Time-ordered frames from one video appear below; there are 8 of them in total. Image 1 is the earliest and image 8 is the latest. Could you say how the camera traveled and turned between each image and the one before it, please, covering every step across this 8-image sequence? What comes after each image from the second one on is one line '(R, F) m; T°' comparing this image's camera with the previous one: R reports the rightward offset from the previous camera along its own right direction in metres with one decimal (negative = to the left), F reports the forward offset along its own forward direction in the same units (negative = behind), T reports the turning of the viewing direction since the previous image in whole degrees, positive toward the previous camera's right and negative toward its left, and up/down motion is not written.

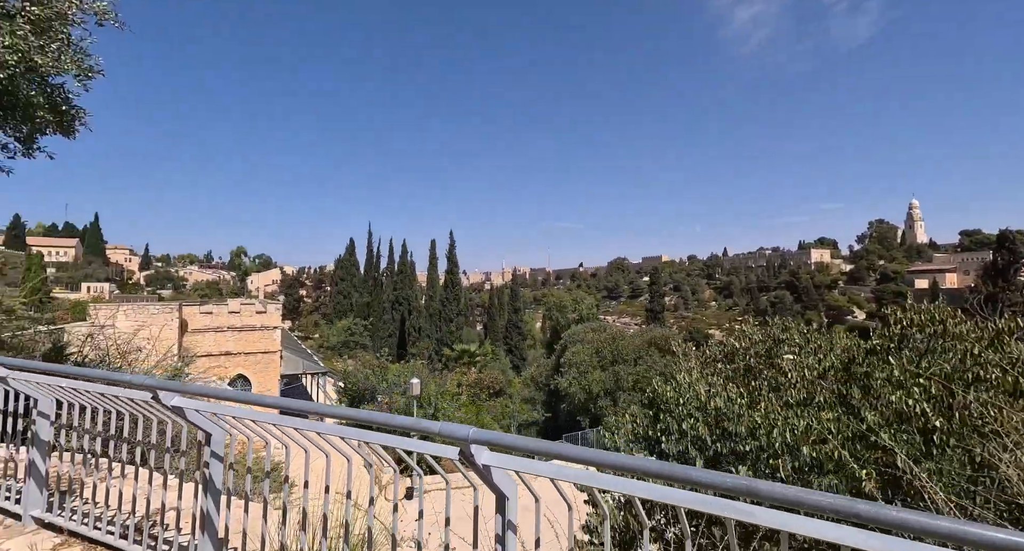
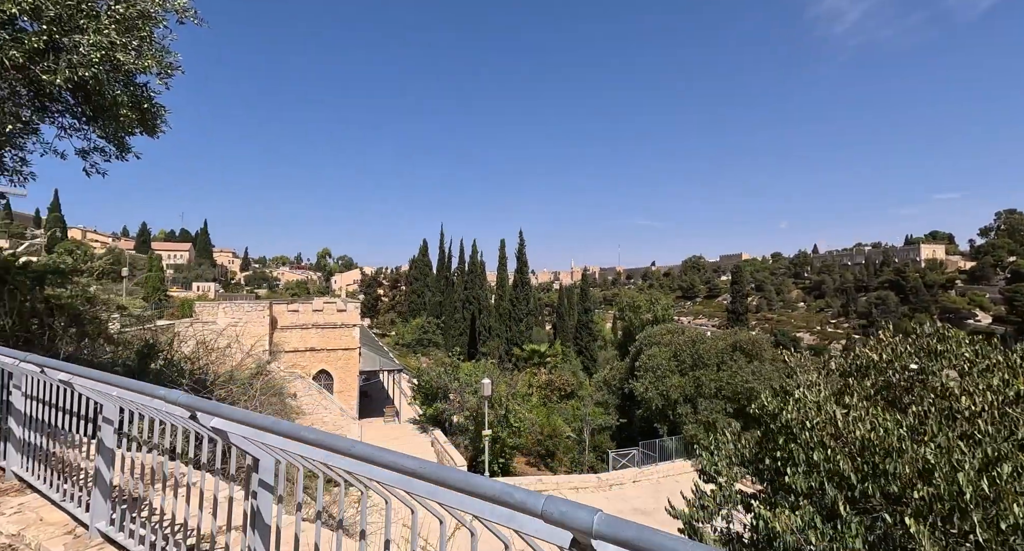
(-0.1, +0.3) m; -7°
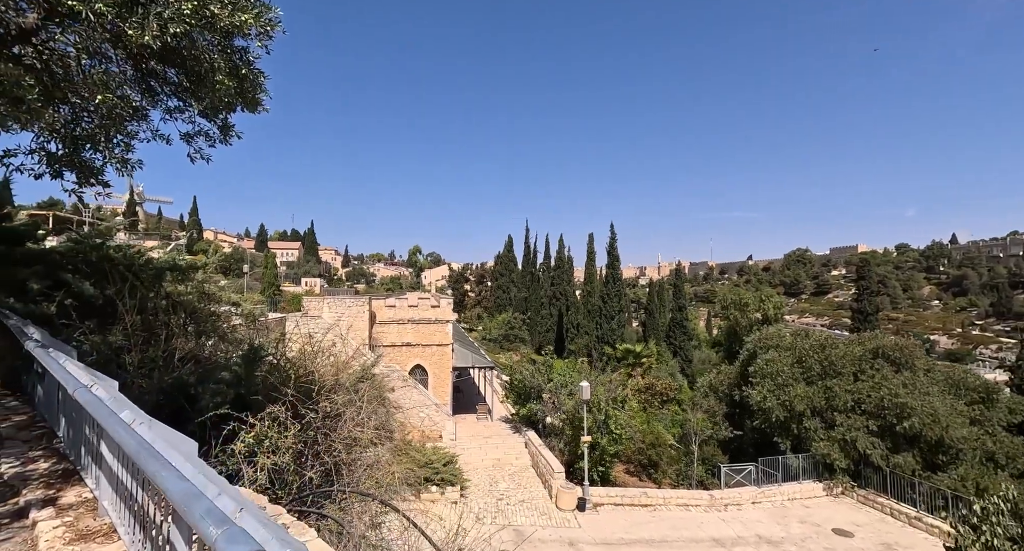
(-0.5, +0.8) m; -9°
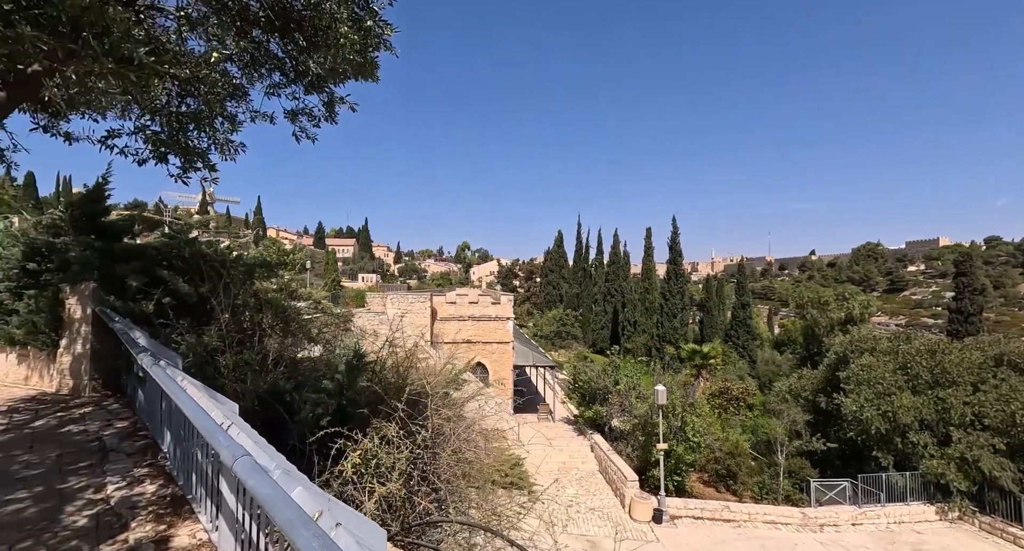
(-0.6, +0.5) m; -6°
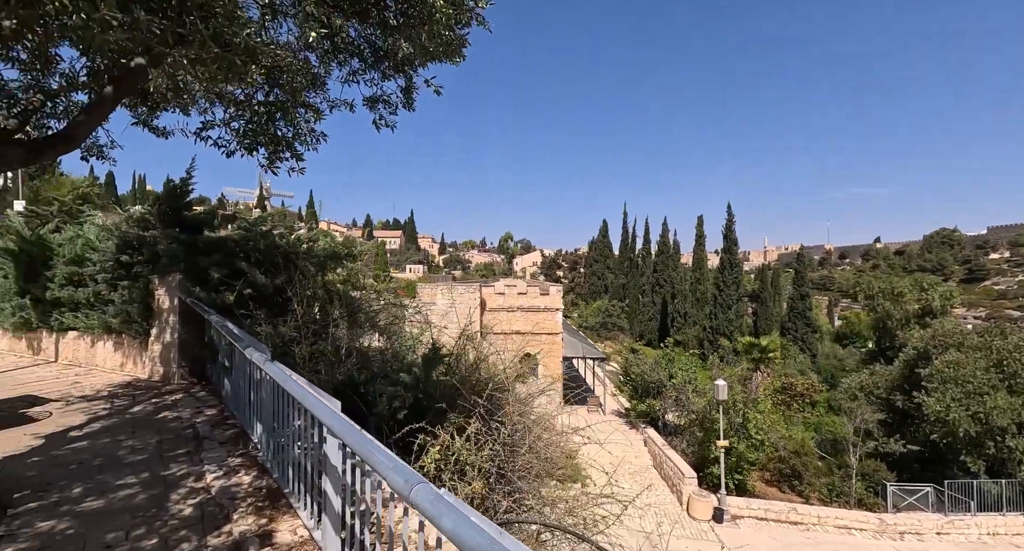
(-0.2, +0.1) m; -5°
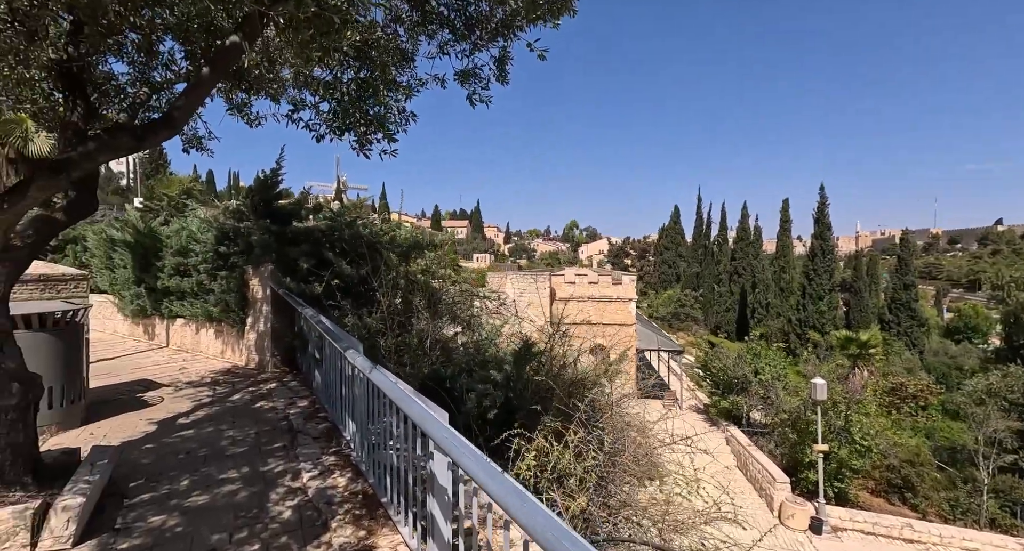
(-0.2, +0.3) m; -7°
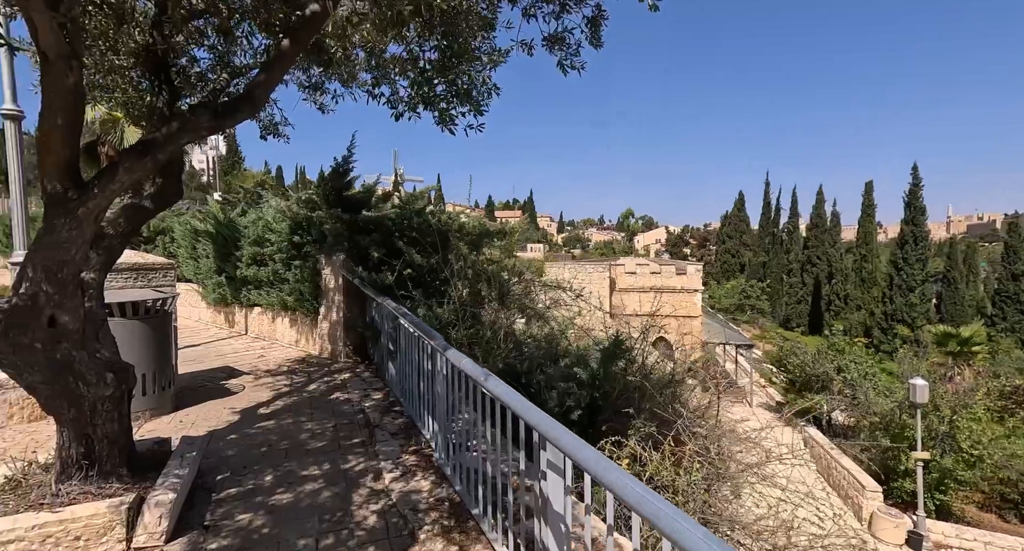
(-0.2, +0.2) m; -6°
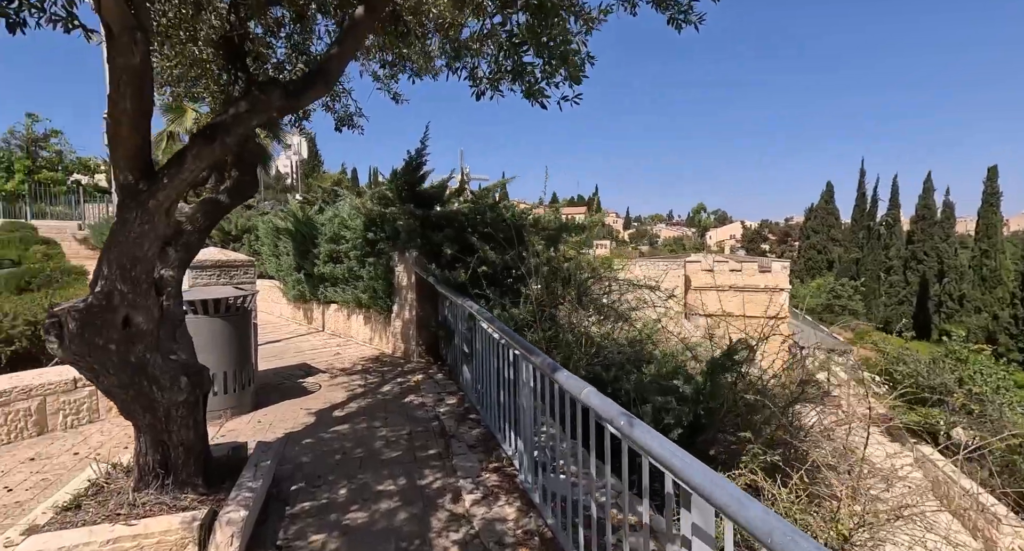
(-0.1, +0.3) m; -7°
